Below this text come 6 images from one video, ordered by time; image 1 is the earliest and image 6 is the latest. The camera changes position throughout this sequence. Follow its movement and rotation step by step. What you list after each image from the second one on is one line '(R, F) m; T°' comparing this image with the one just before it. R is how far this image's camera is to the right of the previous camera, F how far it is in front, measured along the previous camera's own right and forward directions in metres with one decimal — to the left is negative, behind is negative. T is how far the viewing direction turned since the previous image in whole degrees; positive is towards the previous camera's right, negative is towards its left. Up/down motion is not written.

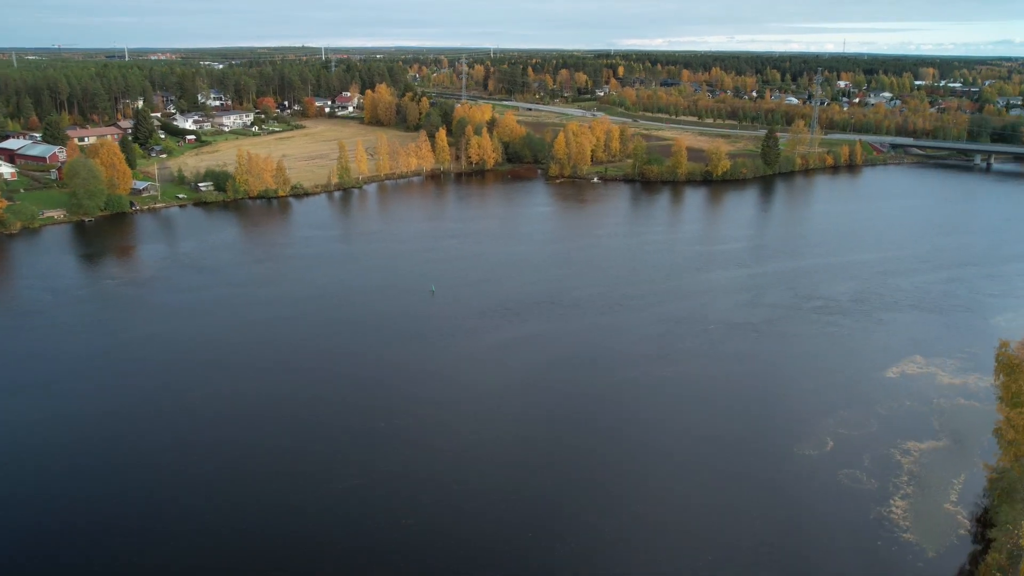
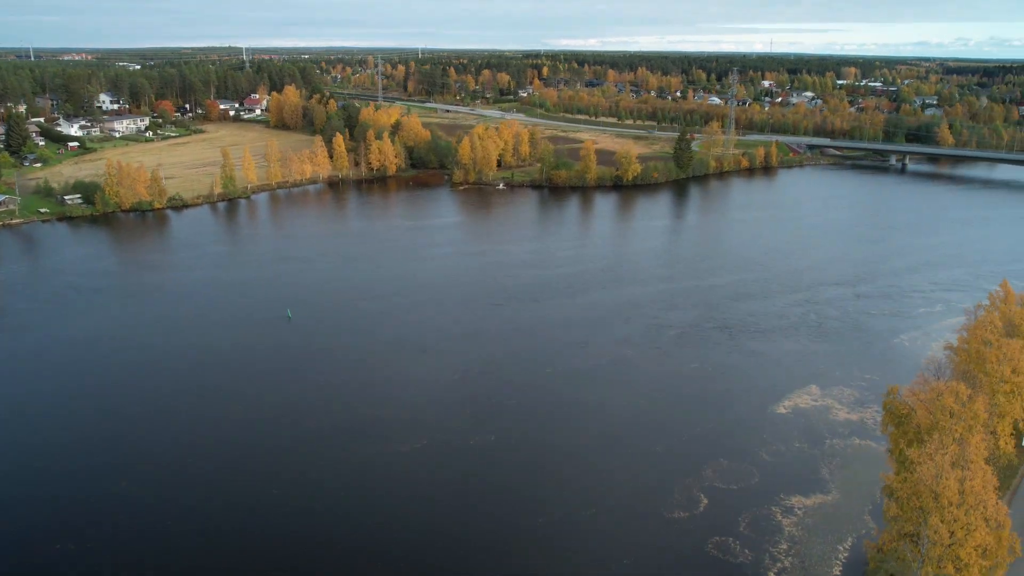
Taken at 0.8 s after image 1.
(+1.0, +1.2) m; +4°
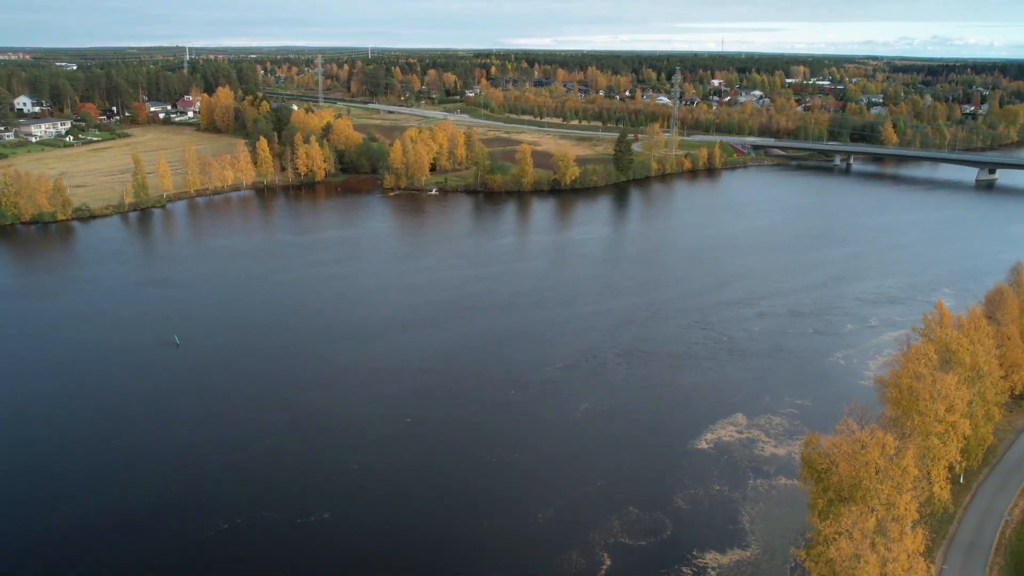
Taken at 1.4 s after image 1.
(+0.6, +0.9) m; +3°
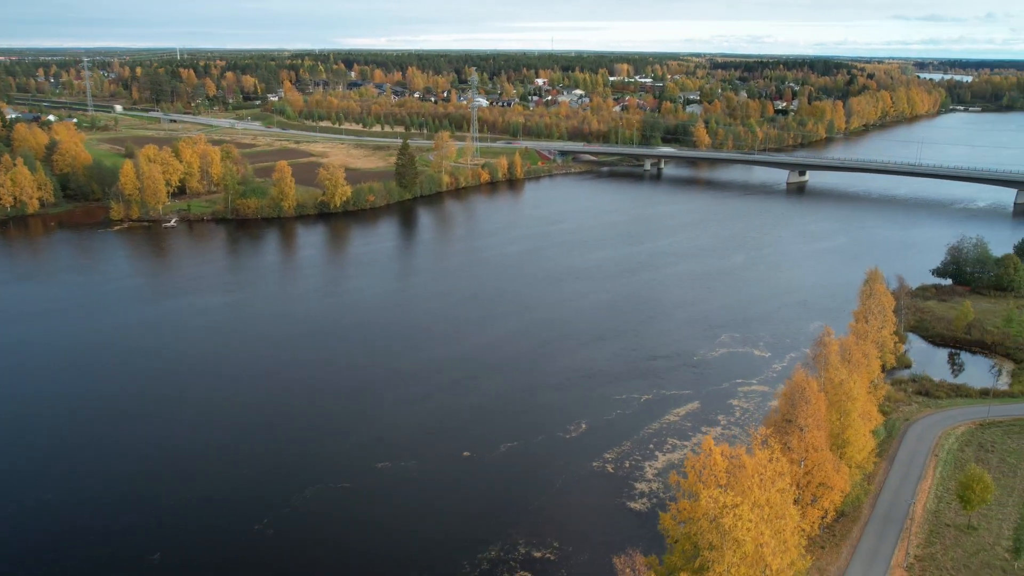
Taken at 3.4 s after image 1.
(+1.9, +3.1) m; +10°
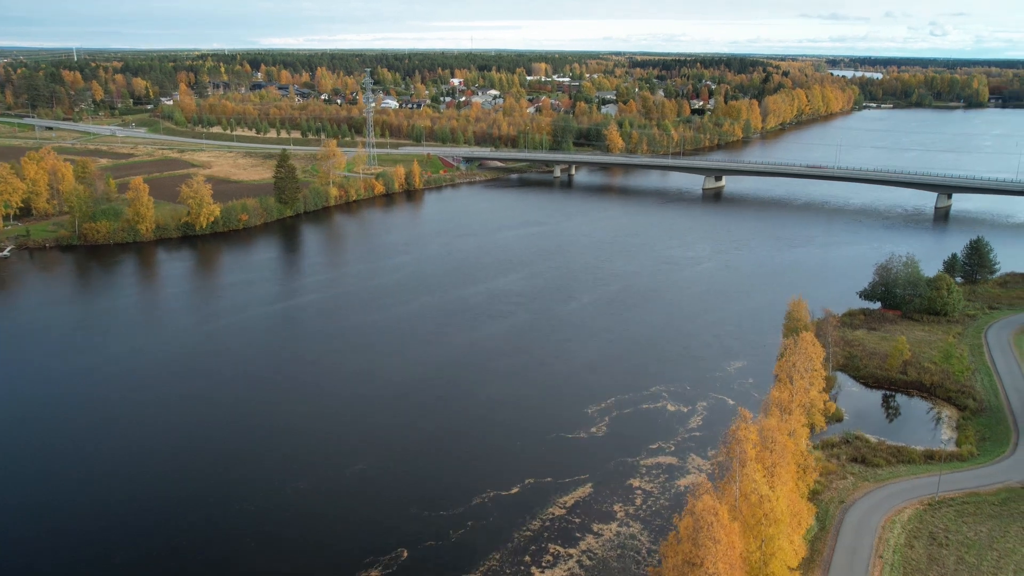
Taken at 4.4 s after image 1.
(+0.7, +1.9) m; +5°
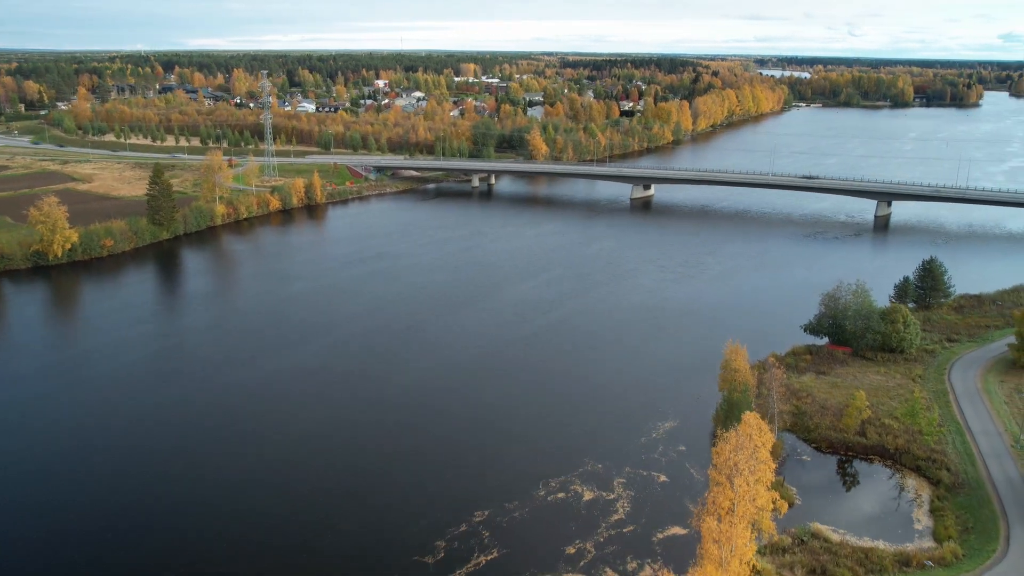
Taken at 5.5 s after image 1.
(+0.6, +1.9) m; +4°
